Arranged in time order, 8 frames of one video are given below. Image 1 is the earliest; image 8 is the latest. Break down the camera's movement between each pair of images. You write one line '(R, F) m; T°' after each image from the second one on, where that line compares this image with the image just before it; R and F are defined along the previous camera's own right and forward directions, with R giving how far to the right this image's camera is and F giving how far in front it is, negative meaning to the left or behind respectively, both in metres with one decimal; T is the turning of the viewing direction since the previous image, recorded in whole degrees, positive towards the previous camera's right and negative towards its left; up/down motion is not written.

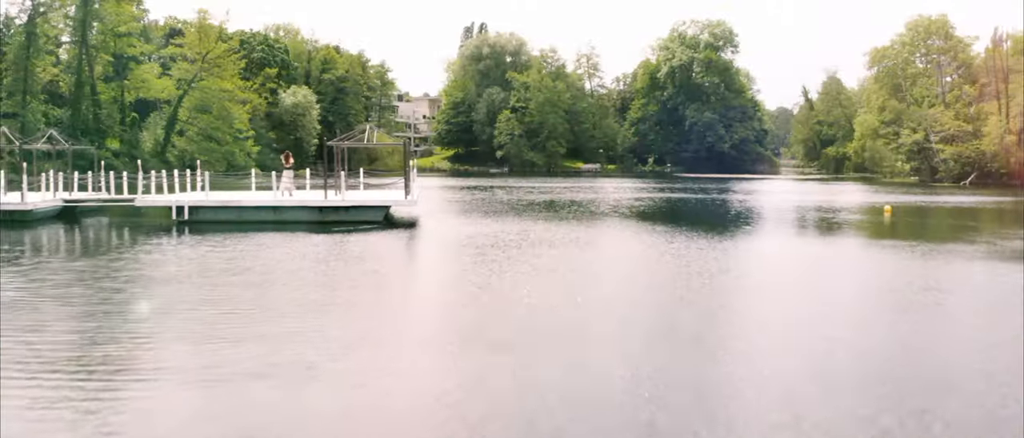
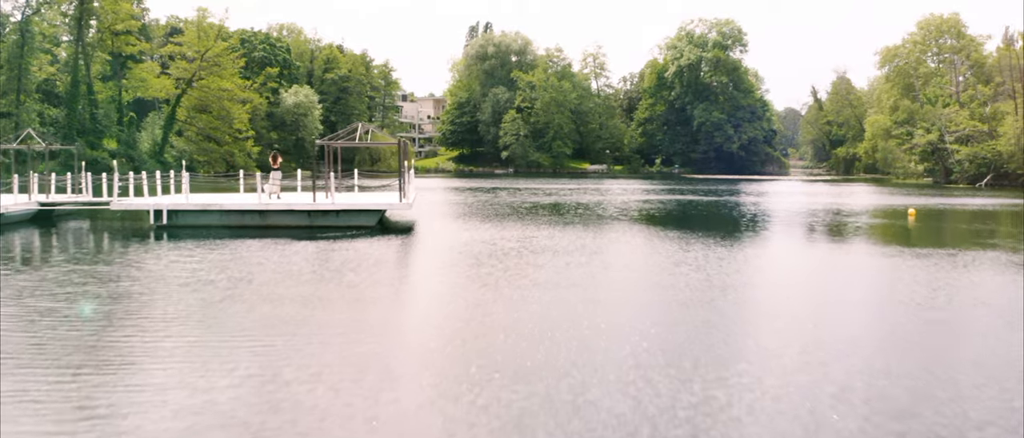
(+0.1, +1.6) m; 0°
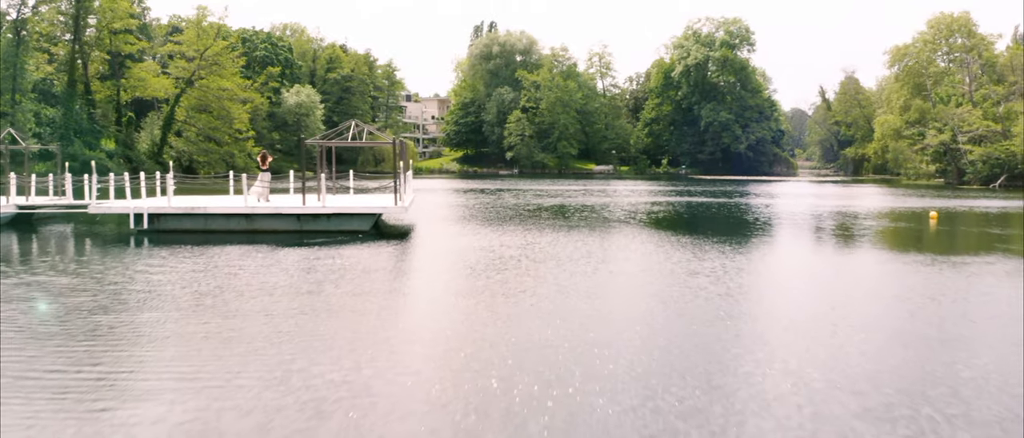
(+0.1, +1.3) m; 0°
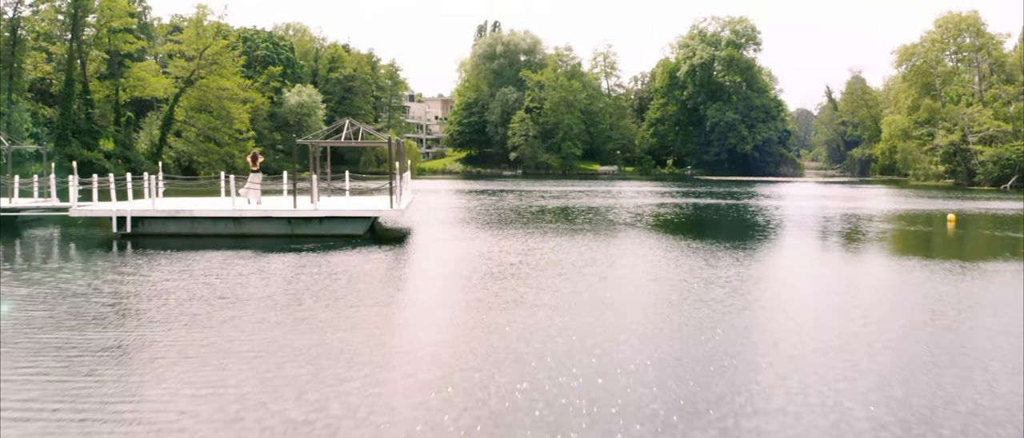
(+0.1, +1.0) m; 0°
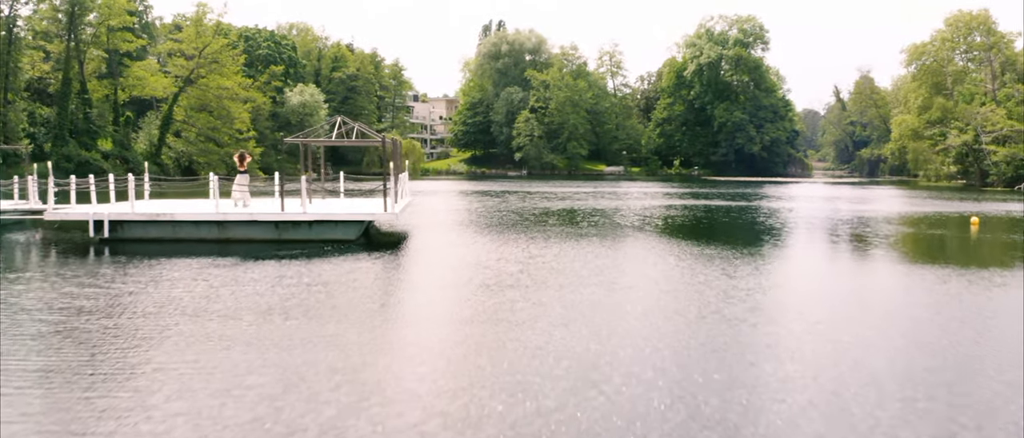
(+0.1, +1.2) m; 0°
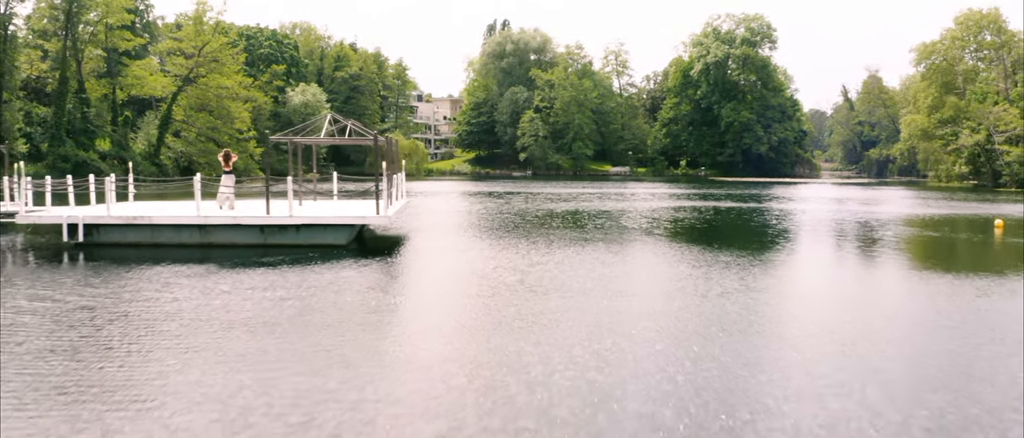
(+0.1, +1.2) m; 0°
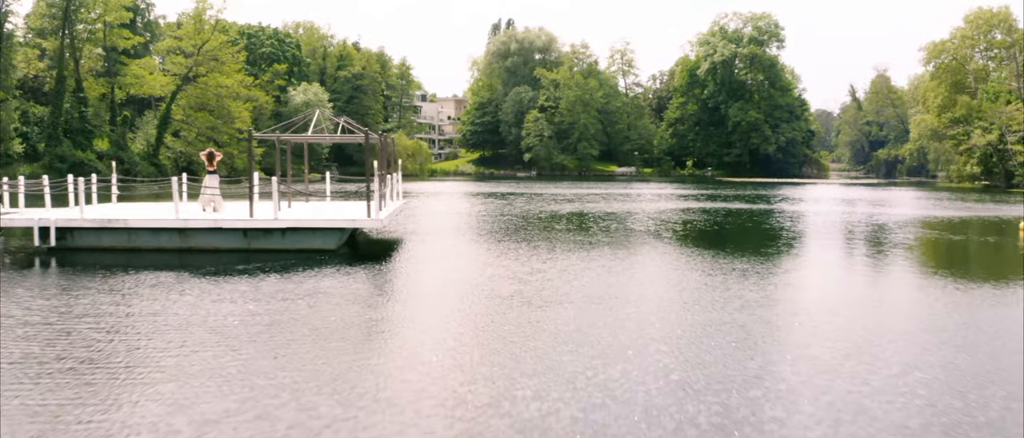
(+0.1, +1.1) m; 0°
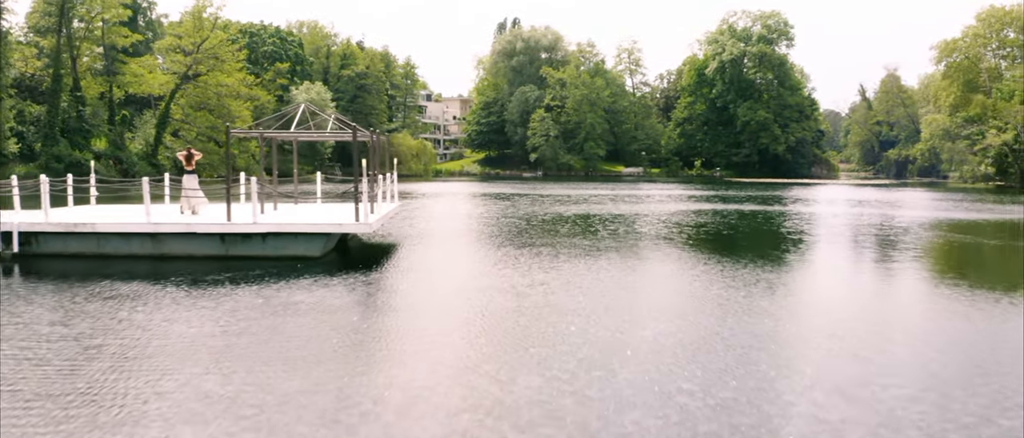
(+0.1, +1.3) m; 0°
